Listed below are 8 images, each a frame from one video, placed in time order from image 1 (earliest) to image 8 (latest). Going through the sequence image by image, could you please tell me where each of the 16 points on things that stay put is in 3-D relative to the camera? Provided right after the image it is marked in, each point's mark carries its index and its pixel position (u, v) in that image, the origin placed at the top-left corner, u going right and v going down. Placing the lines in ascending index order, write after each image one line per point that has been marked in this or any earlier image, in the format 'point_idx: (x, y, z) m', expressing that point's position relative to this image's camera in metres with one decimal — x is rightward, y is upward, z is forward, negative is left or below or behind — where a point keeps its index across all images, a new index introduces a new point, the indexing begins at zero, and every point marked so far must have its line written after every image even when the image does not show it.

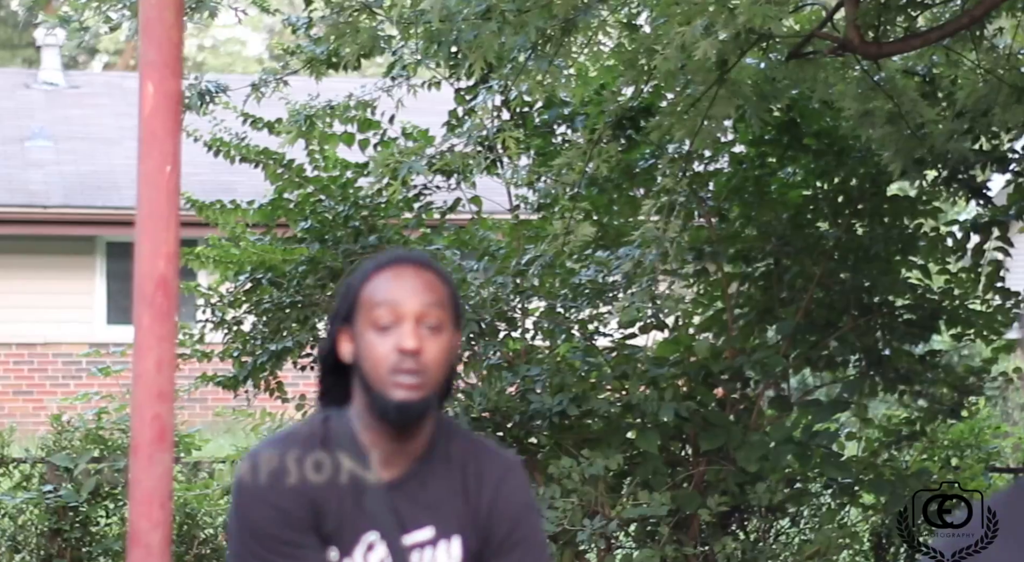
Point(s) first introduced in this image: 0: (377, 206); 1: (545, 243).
0: (-0.7, +0.4, +9.8) m
1: (+0.2, +0.2, +9.7) m
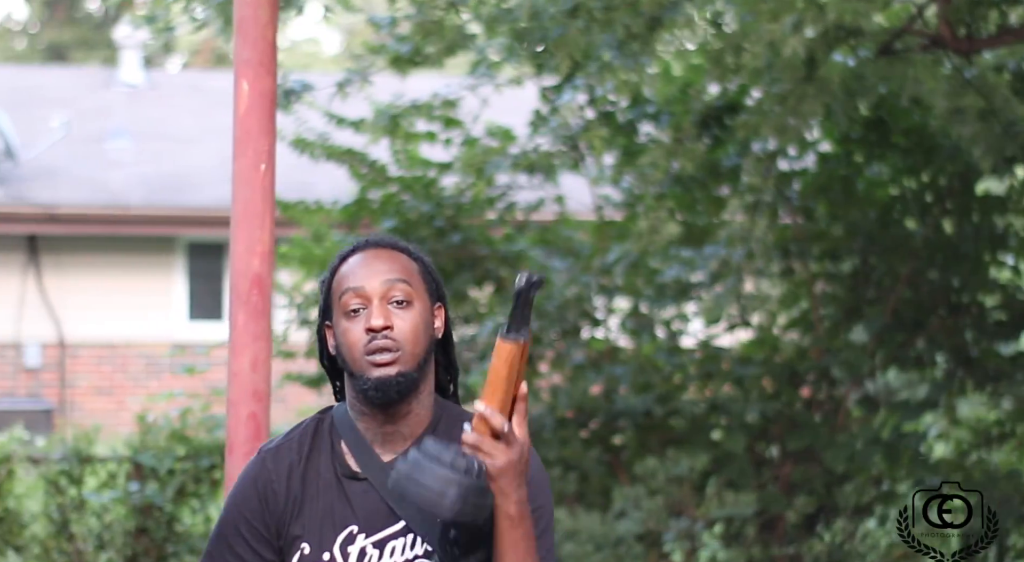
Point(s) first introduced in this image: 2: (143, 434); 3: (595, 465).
0: (-0.3, +0.4, +9.8) m
1: (+0.6, +0.2, +9.7) m
2: (-2.1, -0.9, +10.1) m
3: (+0.5, -1.0, +9.8) m
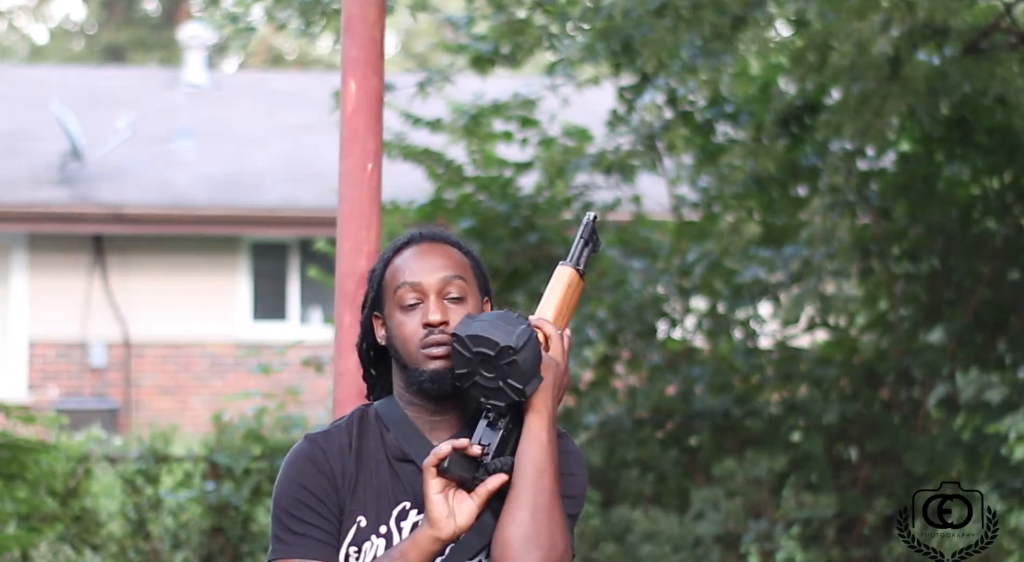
0: (+0.1, +0.4, +9.8) m
1: (+1.1, +0.2, +9.6) m
2: (-1.7, -0.9, +10.1) m
3: (+0.9, -1.0, +9.8) m
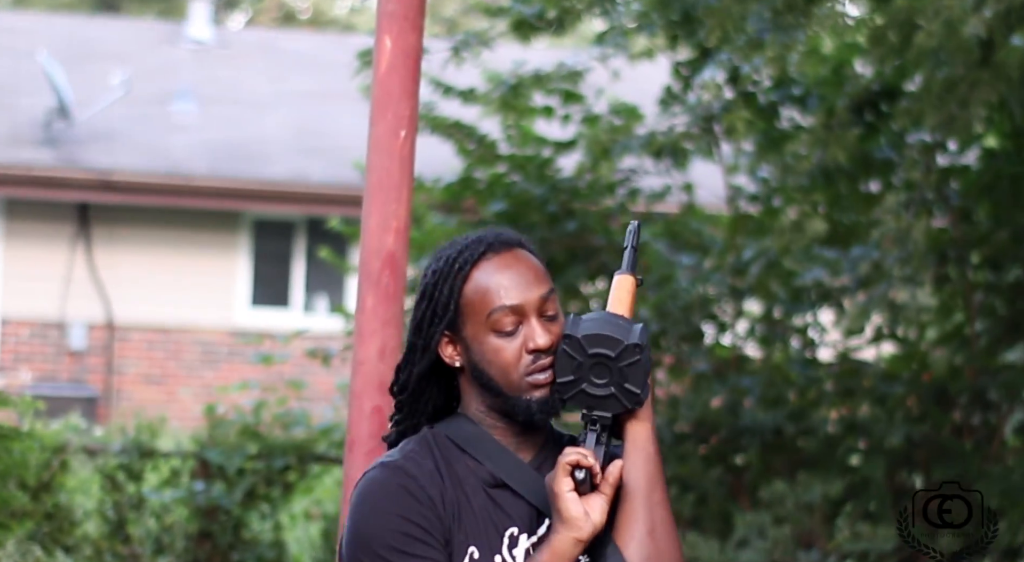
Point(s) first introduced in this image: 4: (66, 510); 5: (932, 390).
0: (+0.3, +0.5, +8.8) m
1: (+1.2, +0.2, +8.6) m
2: (-1.5, -0.7, +9.0) m
3: (+1.0, -1.0, +8.8) m
4: (-2.2, -1.1, +8.8) m
5: (+2.0, -0.5, +8.6) m
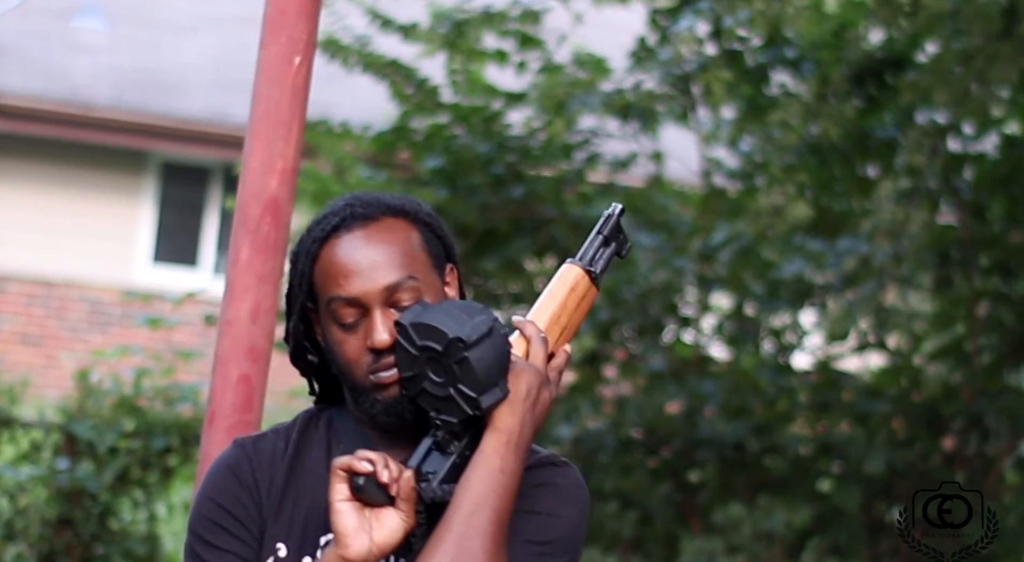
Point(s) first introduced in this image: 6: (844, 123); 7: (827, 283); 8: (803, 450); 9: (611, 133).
0: (+0.1, +0.6, +7.5) m
1: (+1.0, +0.3, +7.4) m
2: (-1.9, -0.5, +7.8) m
3: (+0.6, -1.0, +7.5) m
4: (-2.6, -0.8, +7.5) m
5: (+1.7, -0.5, +7.4) m
6: (+1.4, +0.6, +7.3) m
7: (+1.3, 0.0, +7.5) m
8: (+1.2, -0.7, +7.5) m
9: (+0.4, +0.6, +7.6) m
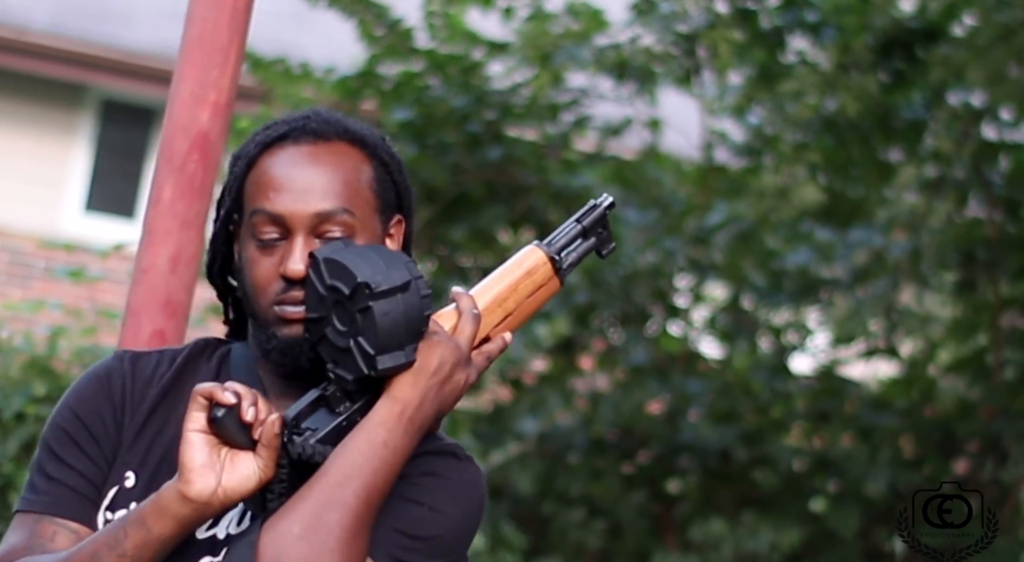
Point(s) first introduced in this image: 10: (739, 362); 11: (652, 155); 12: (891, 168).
0: (0.0, +0.7, +6.7) m
1: (+0.9, +0.3, +6.6) m
2: (-2.0, -0.3, +6.9) m
3: (+0.5, -0.9, +6.7) m
4: (-2.7, -0.6, +6.6) m
5: (+1.6, -0.5, +6.6) m
6: (+1.3, +0.7, +6.5) m
7: (+1.2, 0.0, +6.6) m
8: (+1.1, -0.7, +6.6) m
9: (+0.3, +0.7, +6.8) m
10: (+0.9, -0.3, +6.7) m
11: (+0.5, +0.5, +6.8) m
12: (+1.4, +0.4, +6.6) m
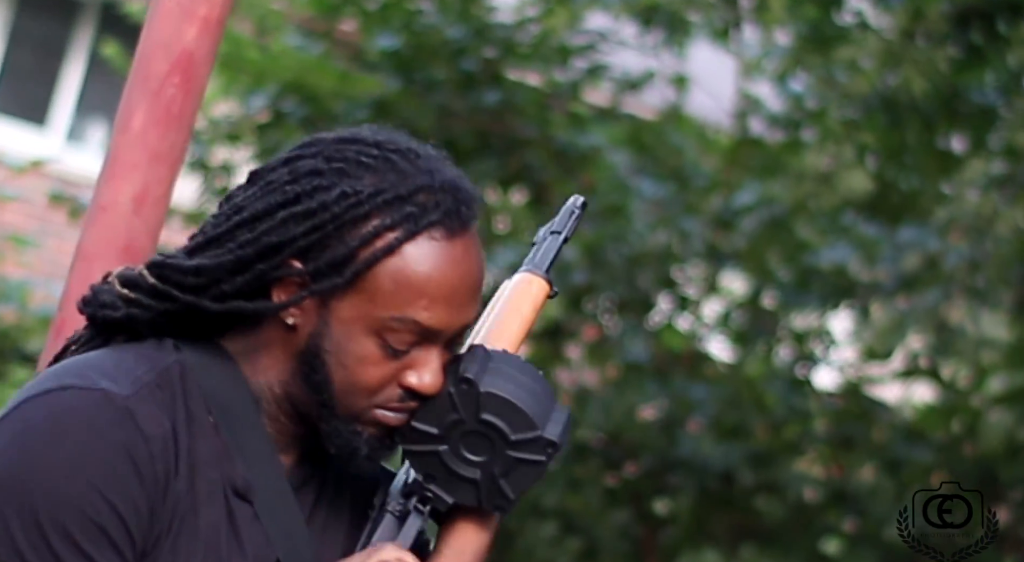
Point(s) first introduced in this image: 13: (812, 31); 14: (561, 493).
0: (0.0, +0.8, +5.6) m
1: (+0.8, +0.3, +5.6) m
2: (-2.1, 0.0, +5.8) m
3: (+0.3, -0.8, +5.7) m
4: (-2.8, -0.2, +5.6) m
5: (+1.5, -0.6, +5.6) m
6: (+1.3, +0.6, +5.5) m
7: (+1.2, 0.0, +5.6) m
8: (+1.0, -0.7, +5.7) m
9: (+0.4, +0.8, +5.8) m
10: (+0.8, -0.3, +5.7) m
11: (+0.5, +0.5, +5.8) m
12: (+1.4, +0.4, +5.6) m
13: (+1.0, +0.8, +5.6) m
14: (+0.2, -0.7, +5.7) m
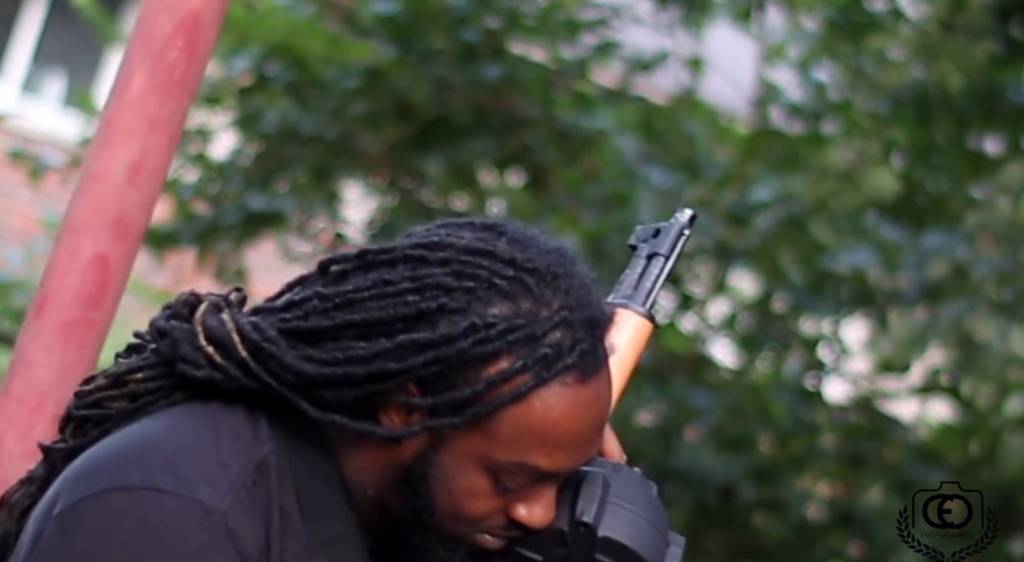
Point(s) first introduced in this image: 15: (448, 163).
0: (0.0, +0.8, +5.2) m
1: (+0.8, +0.3, +5.2) m
2: (-2.1, +0.1, +5.4) m
3: (+0.3, -0.8, +5.3) m
4: (-2.8, -0.1, +5.1) m
5: (+1.4, -0.6, +5.2) m
6: (+1.3, +0.6, +5.1) m
7: (+1.1, 0.0, +5.2) m
8: (+0.9, -0.7, +5.3) m
9: (+0.4, +0.8, +5.4) m
10: (+0.7, -0.3, +5.3) m
11: (+0.5, +0.5, +5.4) m
12: (+1.4, +0.4, +5.2) m
13: (+1.0, +0.8, +5.3) m
14: (+0.1, -0.7, +5.3) m
15: (-0.2, +0.3, +5.2) m
